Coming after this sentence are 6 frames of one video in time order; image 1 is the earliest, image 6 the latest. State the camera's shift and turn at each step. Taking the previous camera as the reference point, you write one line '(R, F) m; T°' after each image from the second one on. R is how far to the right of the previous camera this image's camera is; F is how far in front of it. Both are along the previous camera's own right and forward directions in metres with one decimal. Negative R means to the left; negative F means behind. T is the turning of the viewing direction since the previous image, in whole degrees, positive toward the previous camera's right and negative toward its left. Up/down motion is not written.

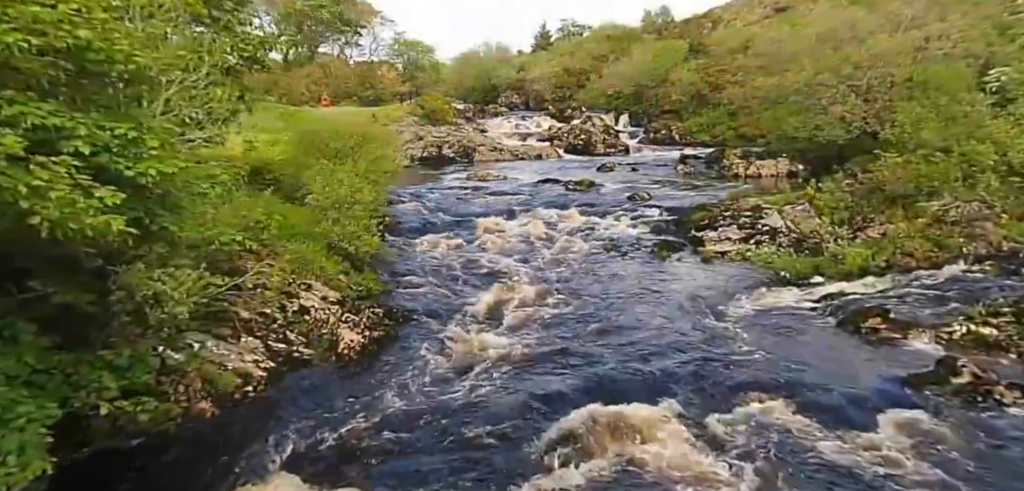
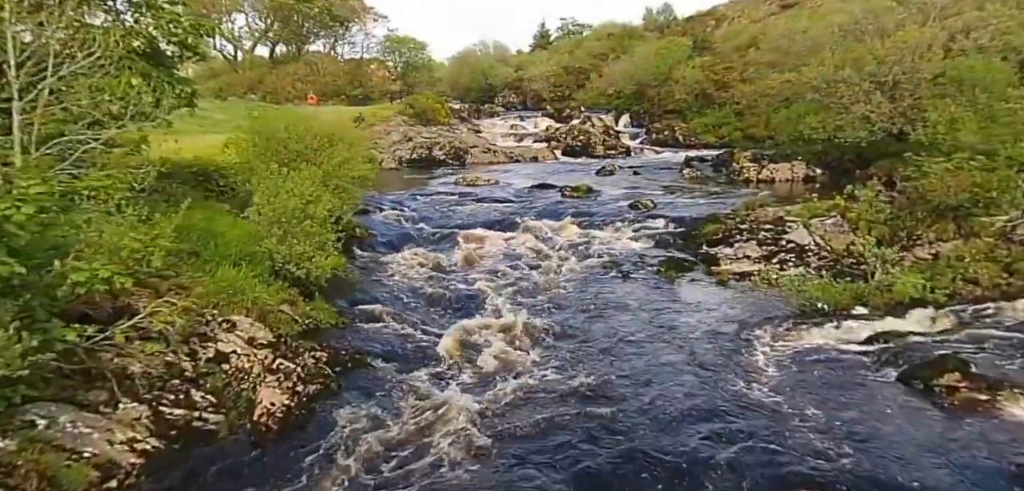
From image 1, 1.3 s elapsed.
(+0.4, +2.7) m; 0°
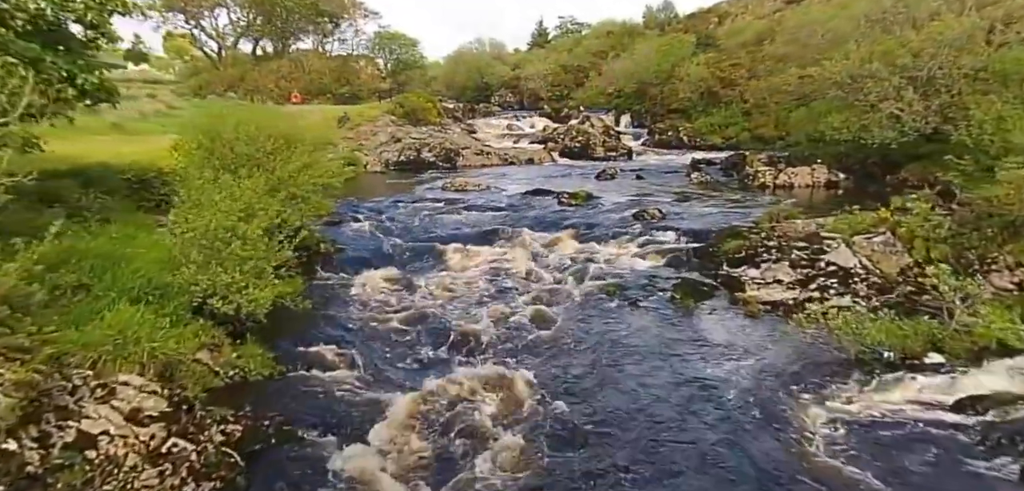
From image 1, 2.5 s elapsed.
(+0.3, +2.8) m; 0°
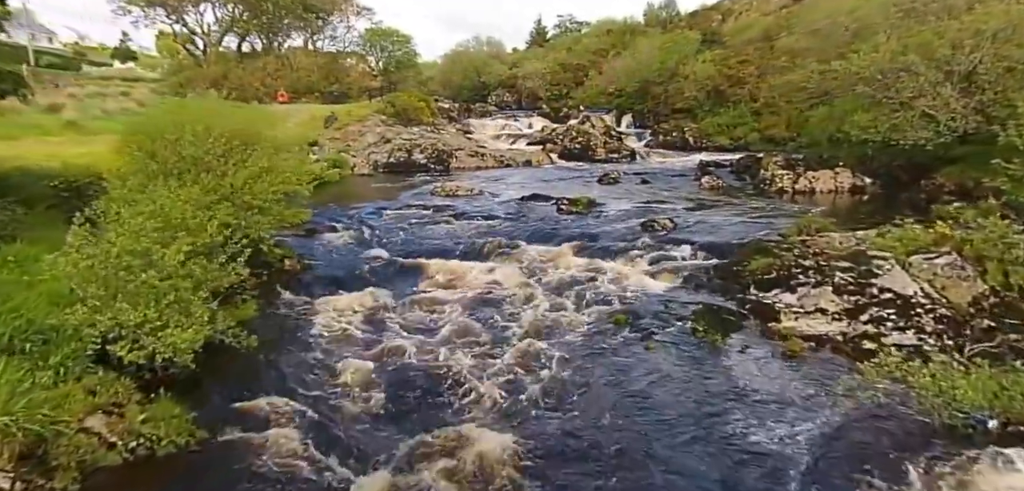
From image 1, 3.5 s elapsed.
(+0.2, +2.3) m; 0°
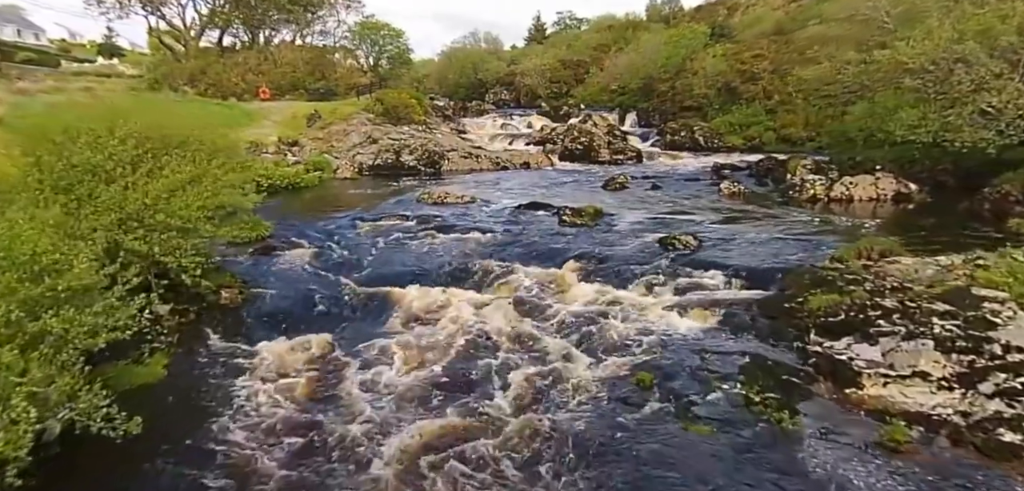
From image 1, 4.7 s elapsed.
(+0.1, +3.1) m; 0°
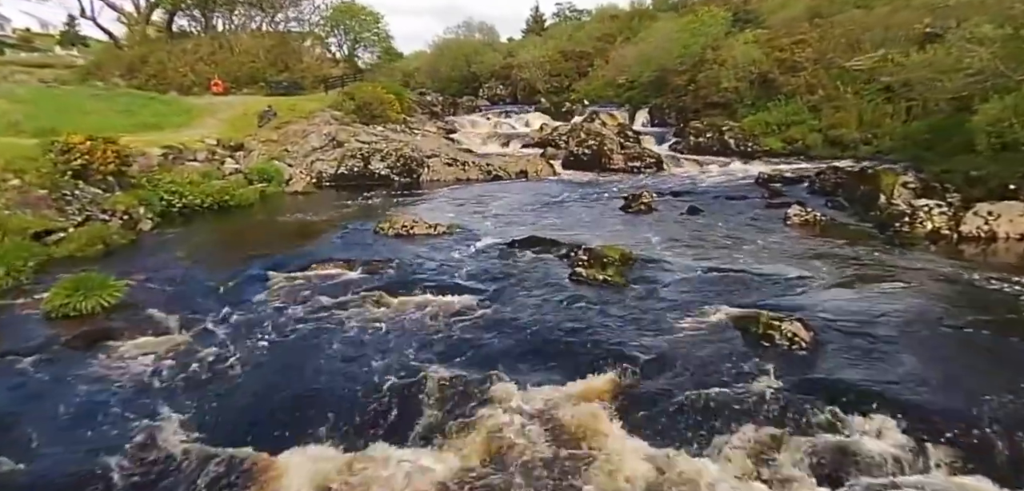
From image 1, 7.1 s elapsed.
(+0.2, +6.8) m; 0°
